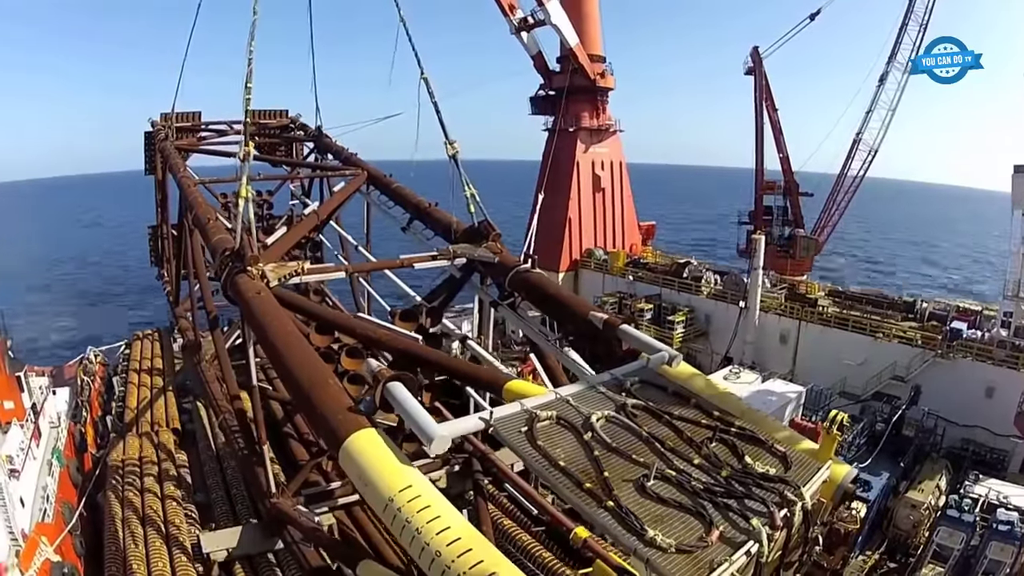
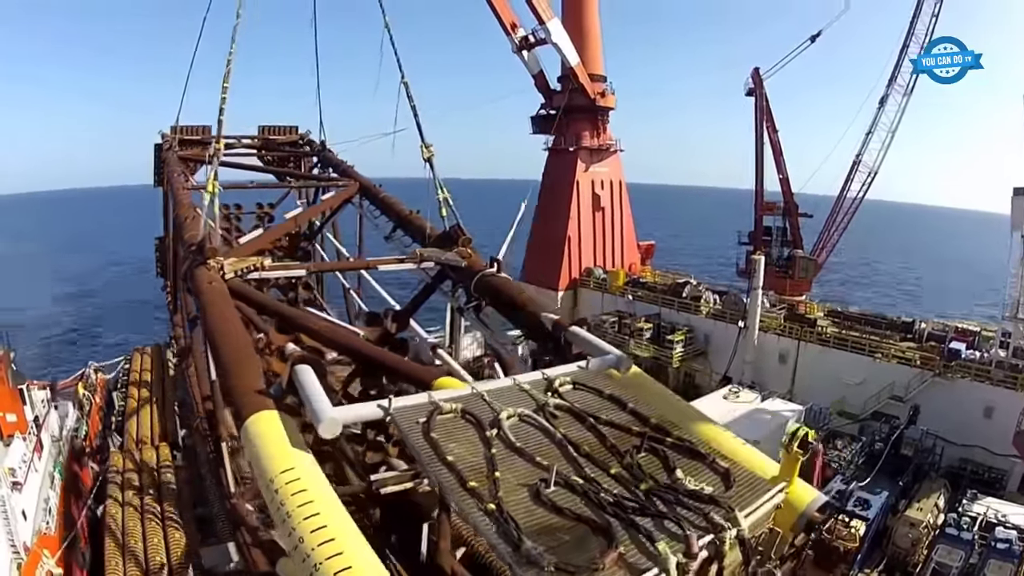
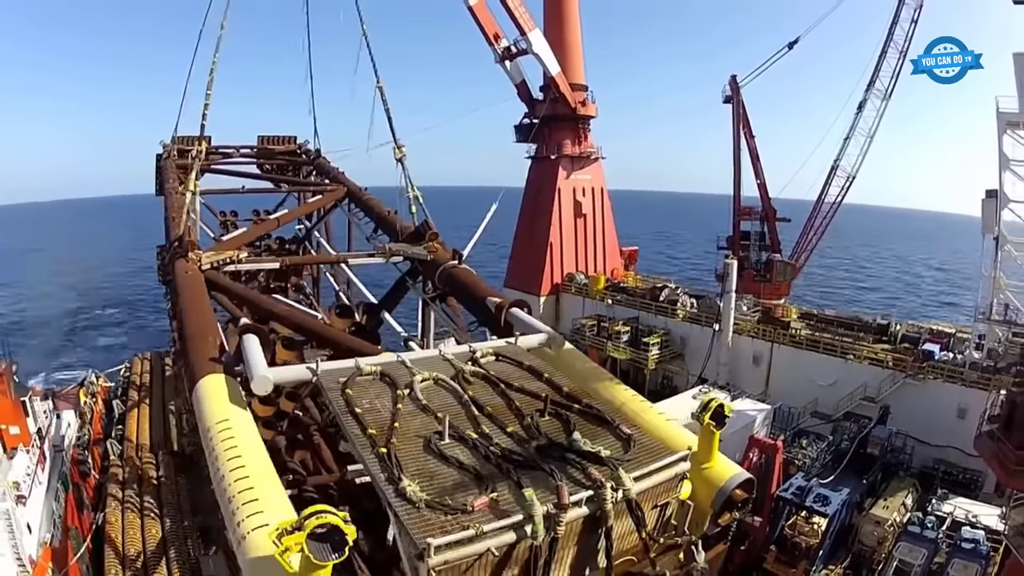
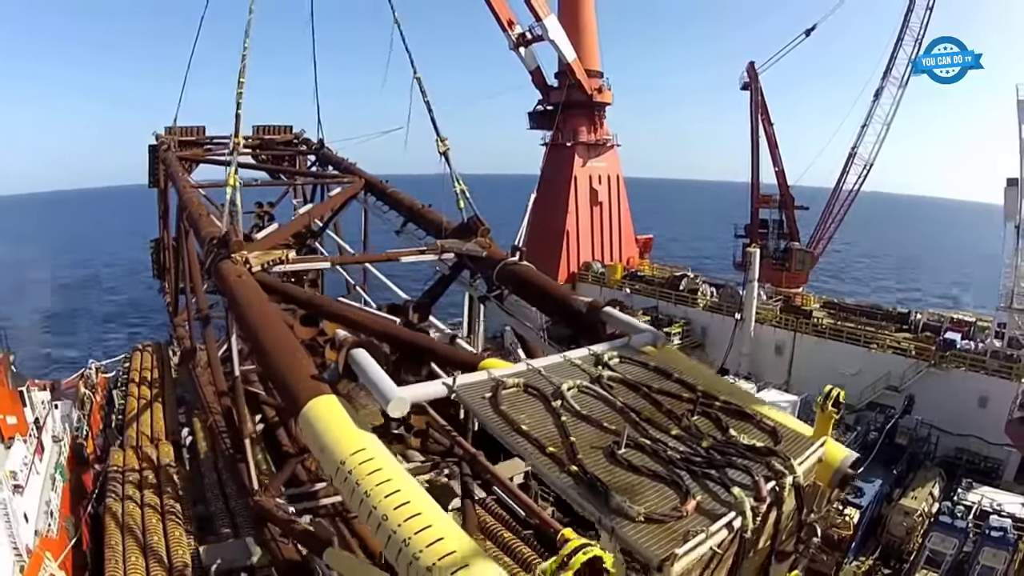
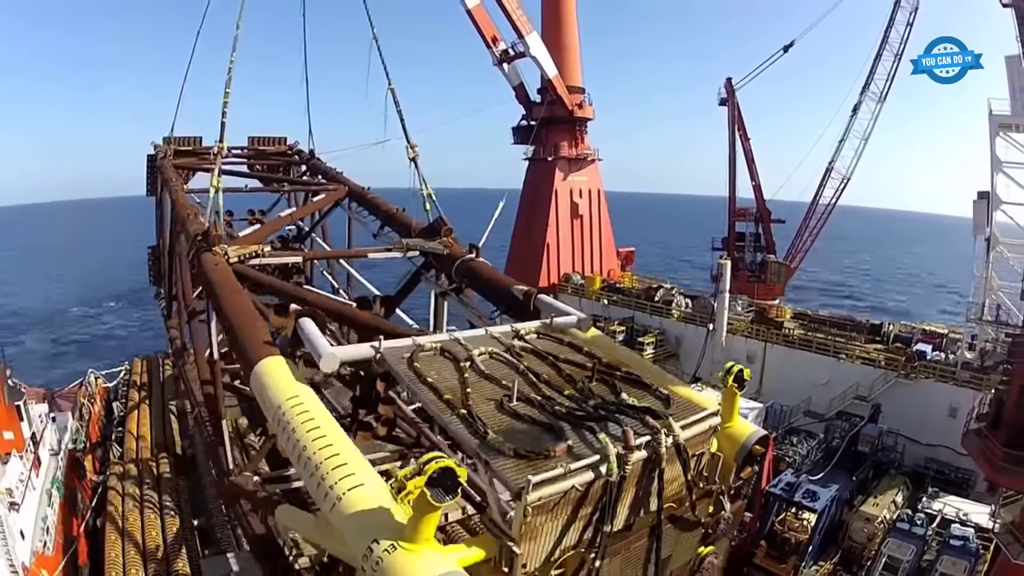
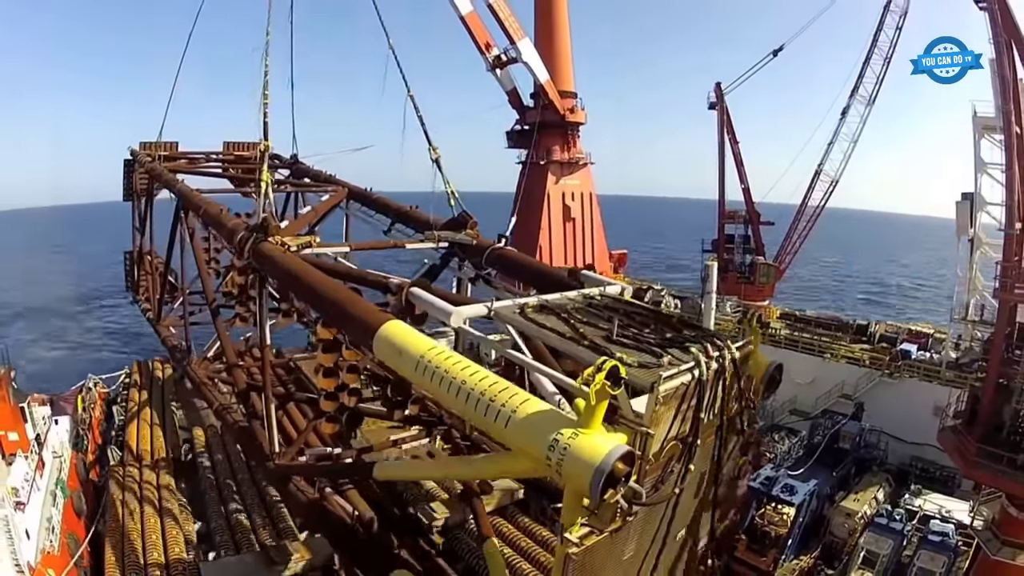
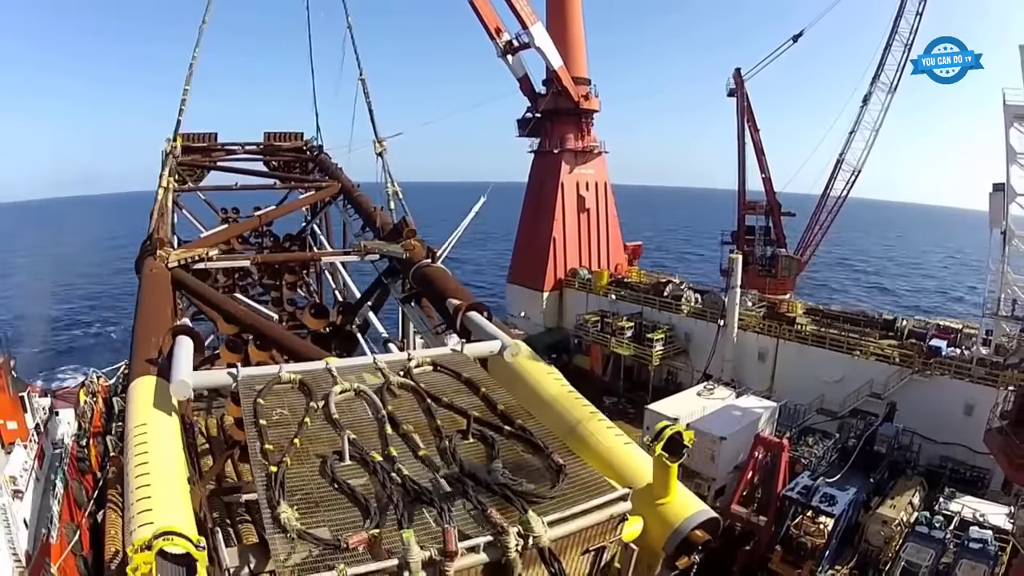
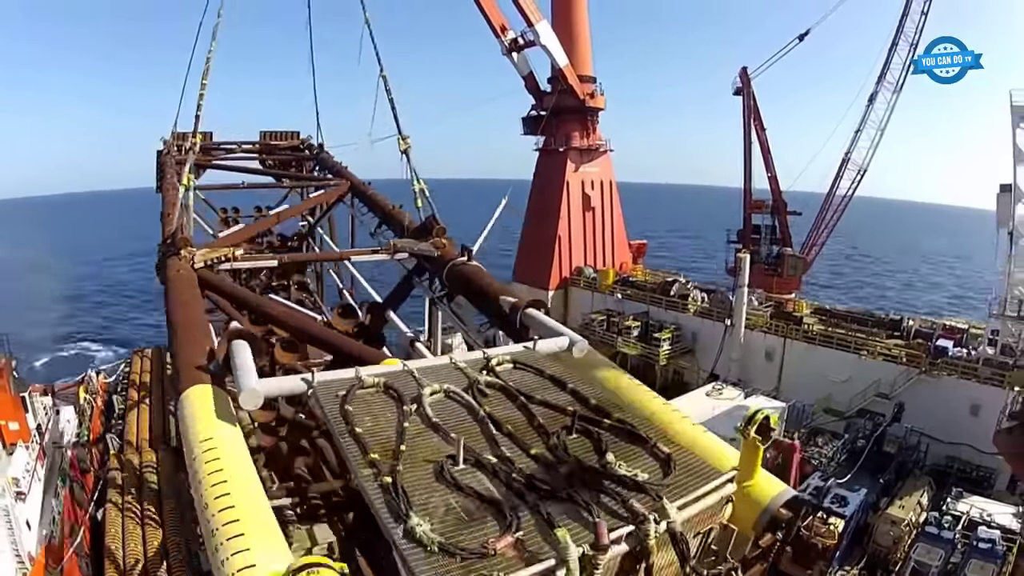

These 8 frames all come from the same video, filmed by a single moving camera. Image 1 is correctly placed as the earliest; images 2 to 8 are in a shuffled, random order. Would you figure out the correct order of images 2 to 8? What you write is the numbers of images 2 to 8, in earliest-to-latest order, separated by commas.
4, 2, 8, 7, 3, 5, 6
